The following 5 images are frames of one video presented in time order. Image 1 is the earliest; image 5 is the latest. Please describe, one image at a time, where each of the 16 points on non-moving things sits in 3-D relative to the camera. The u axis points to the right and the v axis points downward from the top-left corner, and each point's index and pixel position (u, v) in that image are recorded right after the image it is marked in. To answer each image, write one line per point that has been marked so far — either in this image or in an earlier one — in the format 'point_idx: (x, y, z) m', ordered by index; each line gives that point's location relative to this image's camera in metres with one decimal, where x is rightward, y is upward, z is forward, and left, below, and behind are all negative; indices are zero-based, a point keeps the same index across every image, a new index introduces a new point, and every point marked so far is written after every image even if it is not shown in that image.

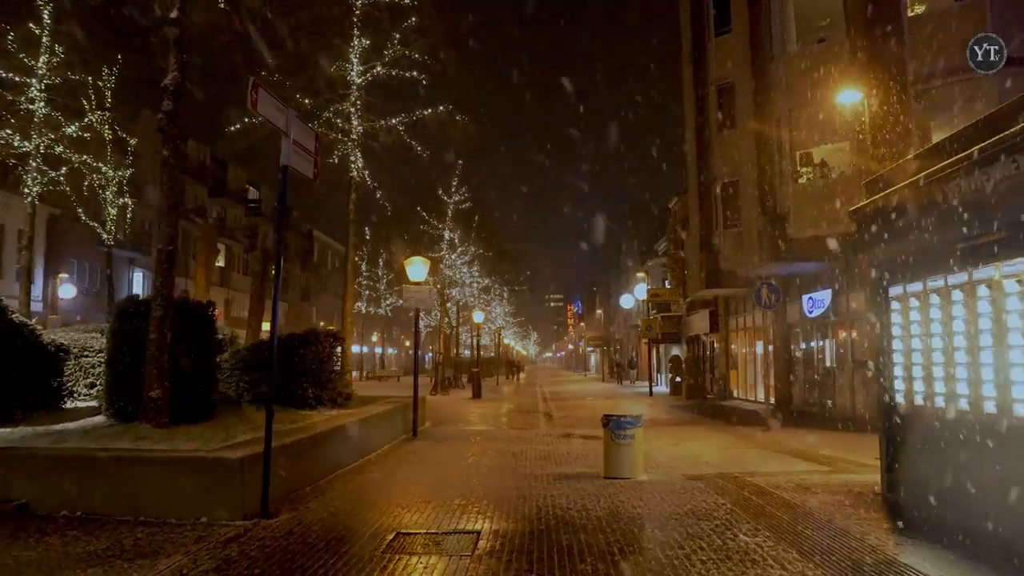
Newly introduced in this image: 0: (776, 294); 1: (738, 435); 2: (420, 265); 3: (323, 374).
0: (+5.9, -0.1, +18.2) m
1: (+4.7, -3.1, +17.2) m
2: (-2.0, +0.5, +17.7) m
3: (-3.5, -1.6, +14.9) m
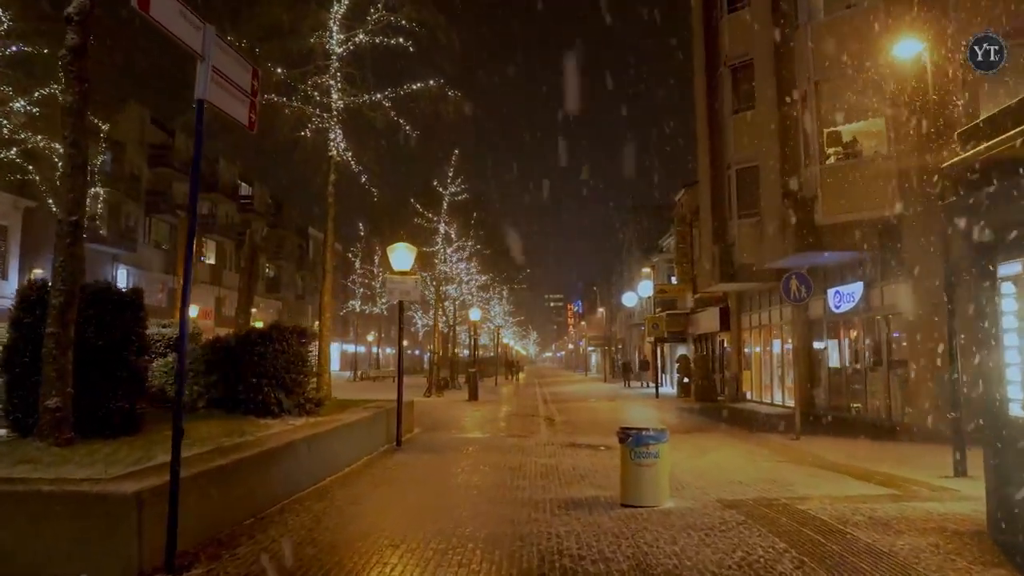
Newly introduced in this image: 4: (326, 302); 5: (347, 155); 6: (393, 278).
0: (+5.8, 0.0, +16.1) m
1: (+4.7, -2.9, +15.1) m
2: (-2.1, +0.7, +15.6) m
3: (-3.5, -1.4, +12.8) m
4: (-4.1, -0.3, +17.8) m
5: (-3.9, +3.2, +19.3) m
6: (-2.3, +0.2, +15.4) m
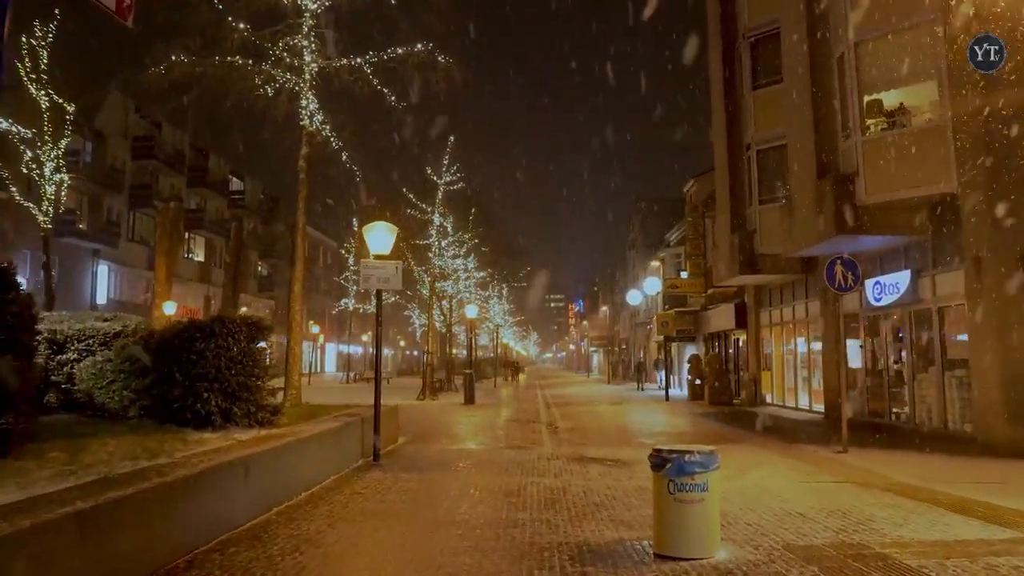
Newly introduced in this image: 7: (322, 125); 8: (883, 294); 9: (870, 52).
0: (+5.8, +0.3, +13.8) m
1: (+4.7, -2.7, +12.8) m
2: (-2.1, +0.9, +13.3) m
3: (-3.6, -1.2, +10.5) m
4: (-4.1, -0.1, +15.5) m
5: (-4.0, +3.5, +17.0) m
6: (-2.3, +0.4, +13.1) m
7: (-4.0, +3.4, +16.9) m
8: (+8.1, -0.1, +17.8) m
9: (+7.2, +4.8, +16.5) m
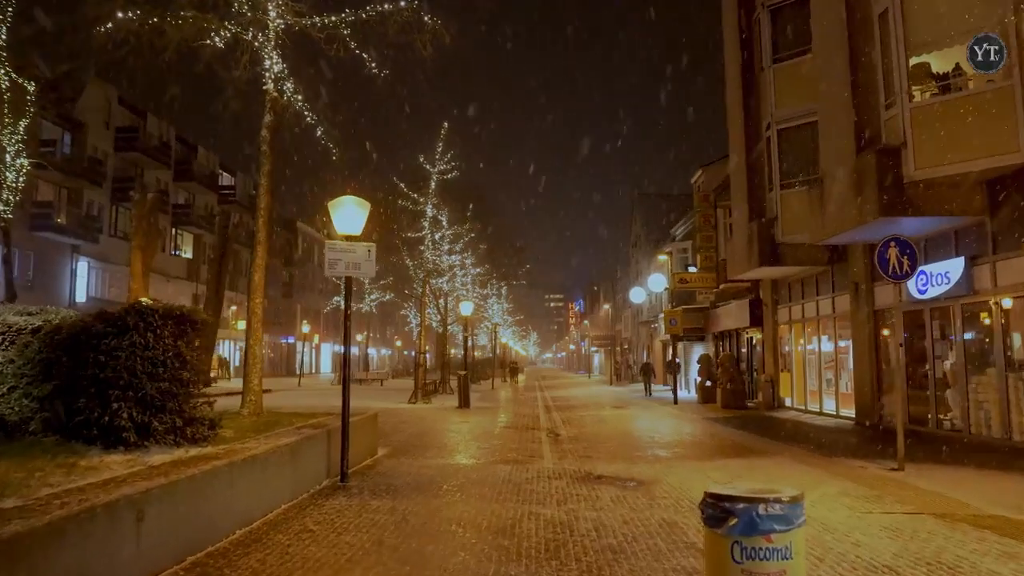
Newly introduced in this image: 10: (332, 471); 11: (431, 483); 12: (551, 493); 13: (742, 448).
0: (+5.7, +0.4, +11.7) m
1: (+4.6, -2.5, +10.7) m
2: (-2.2, +1.1, +11.2) m
3: (-3.6, -1.0, +8.4) m
4: (-4.2, +0.1, +13.4) m
5: (-4.1, +3.6, +14.9) m
6: (-2.4, +0.6, +11.0) m
7: (-4.1, +3.6, +14.8) m
8: (+8.0, +0.1, +15.7) m
9: (+7.1, +5.0, +14.4) m
10: (-2.4, -2.4, +11.0) m
11: (-1.1, -2.6, +10.8) m
12: (+0.5, -2.5, +9.8) m
13: (+4.5, -3.1, +15.7) m
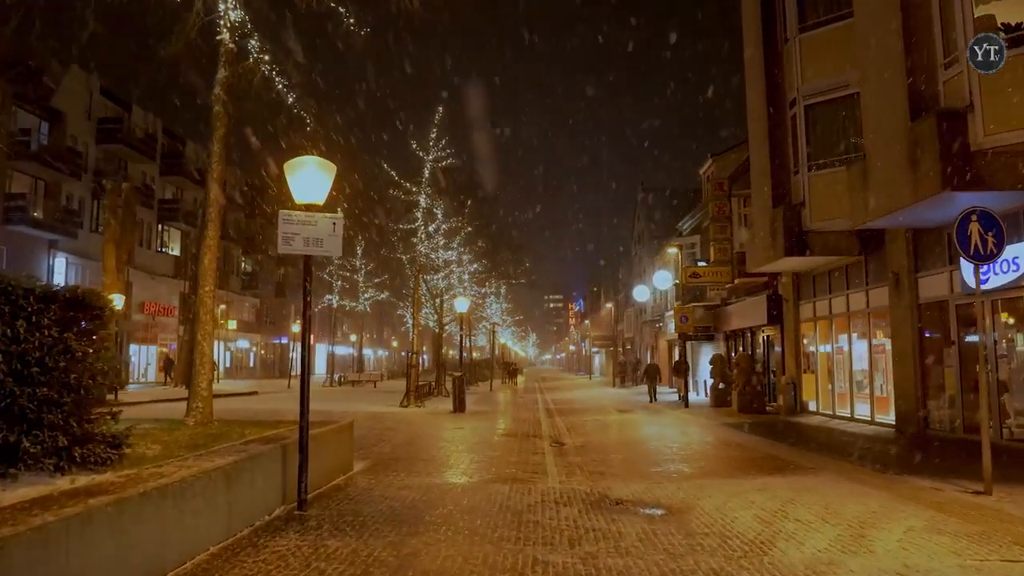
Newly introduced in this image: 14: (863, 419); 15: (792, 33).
0: (+5.7, +0.6, +9.6) m
1: (+4.6, -2.3, +8.6) m
2: (-2.2, +1.3, +9.1) m
3: (-3.7, -0.8, +6.3) m
4: (-4.2, +0.3, +11.3) m
5: (-4.1, +3.8, +12.8) m
6: (-2.4, +0.8, +8.9) m
7: (-4.1, +3.8, +12.7) m
8: (+8.0, +0.2, +13.6) m
9: (+7.1, +5.2, +12.3) m
10: (-2.4, -2.2, +8.9) m
11: (-1.1, -2.4, +8.6) m
12: (+0.4, -2.3, +7.7) m
13: (+4.4, -2.9, +13.6) m
14: (+8.4, -3.2, +19.5) m
15: (+6.7, +6.1, +19.2) m
